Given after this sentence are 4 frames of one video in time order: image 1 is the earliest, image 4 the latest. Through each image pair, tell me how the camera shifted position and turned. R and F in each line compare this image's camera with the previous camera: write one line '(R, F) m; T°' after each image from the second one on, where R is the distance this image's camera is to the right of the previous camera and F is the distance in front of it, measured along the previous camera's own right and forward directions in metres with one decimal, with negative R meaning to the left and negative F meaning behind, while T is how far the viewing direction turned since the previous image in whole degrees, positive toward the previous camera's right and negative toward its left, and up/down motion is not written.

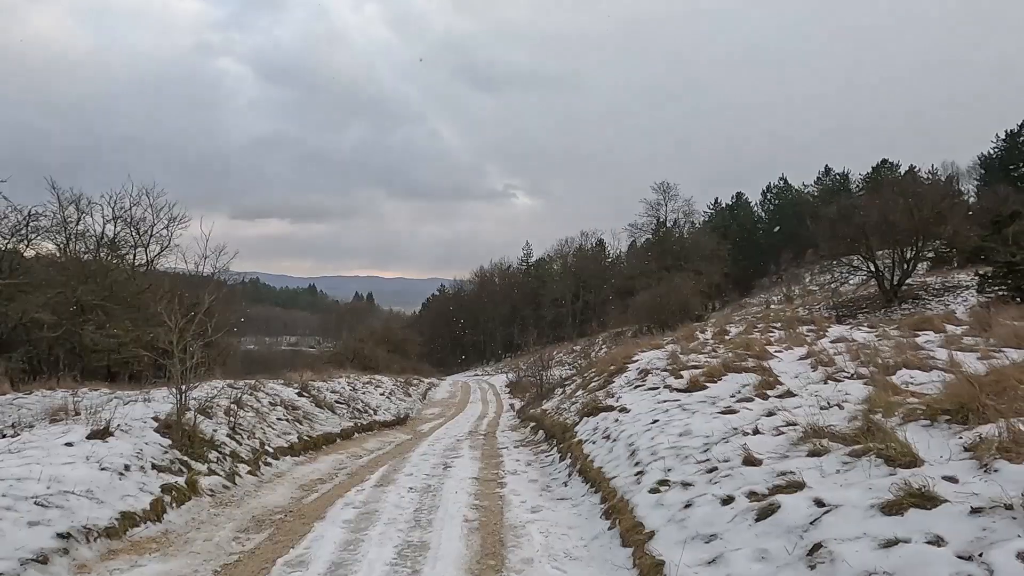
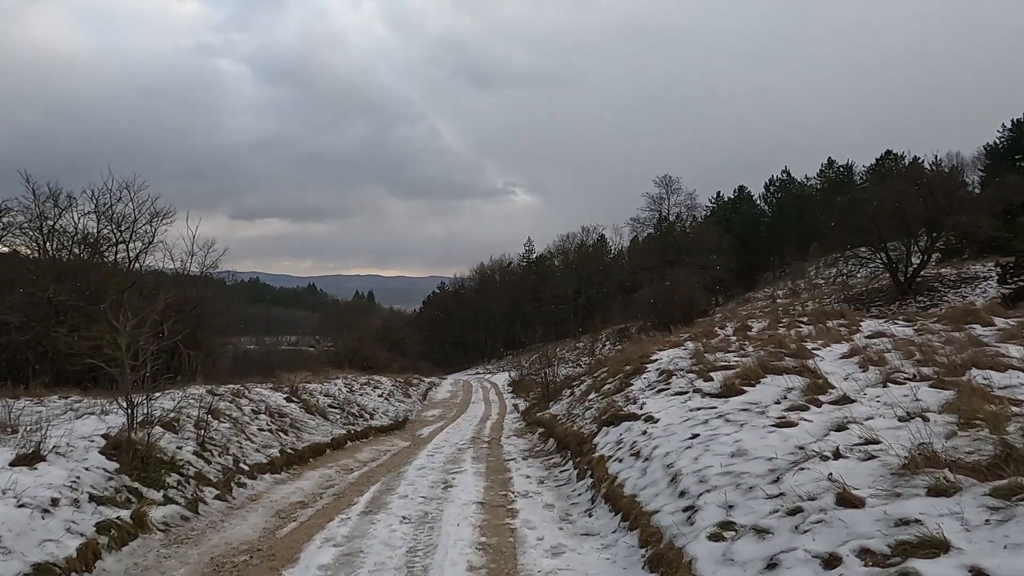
(-0.1, +1.3) m; 0°
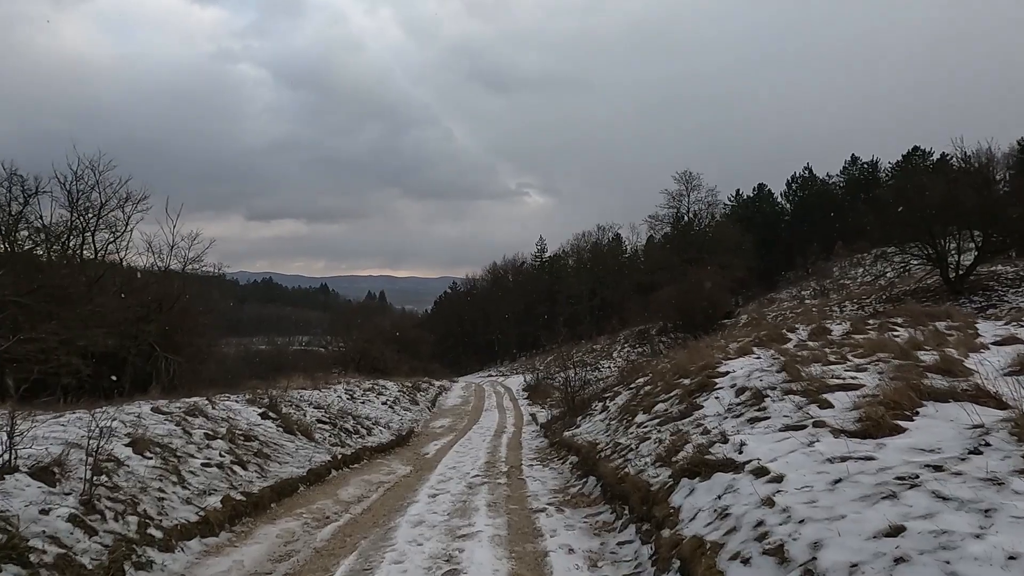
(-0.3, +3.0) m; -1°
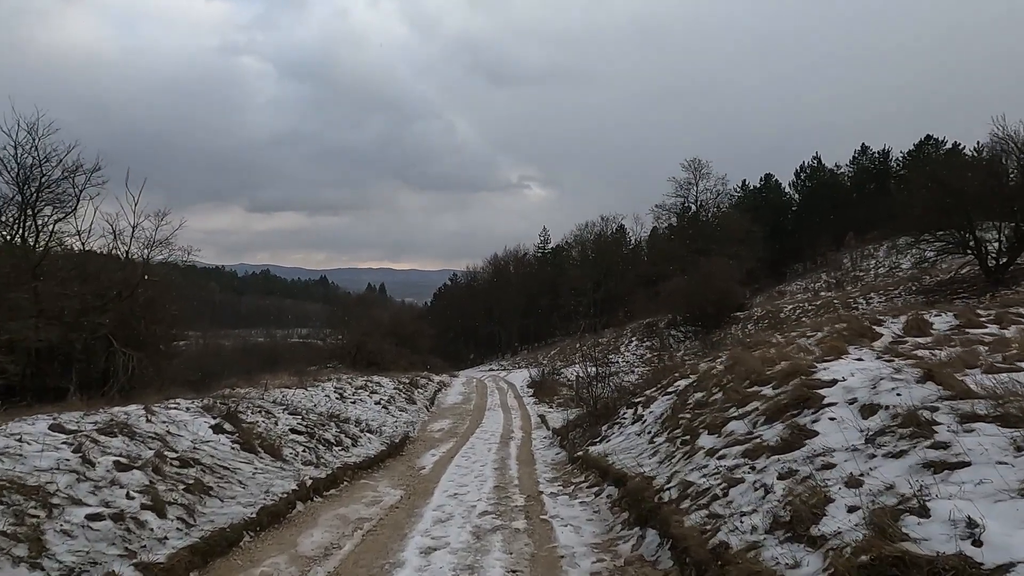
(-0.3, +2.8) m; 0°
